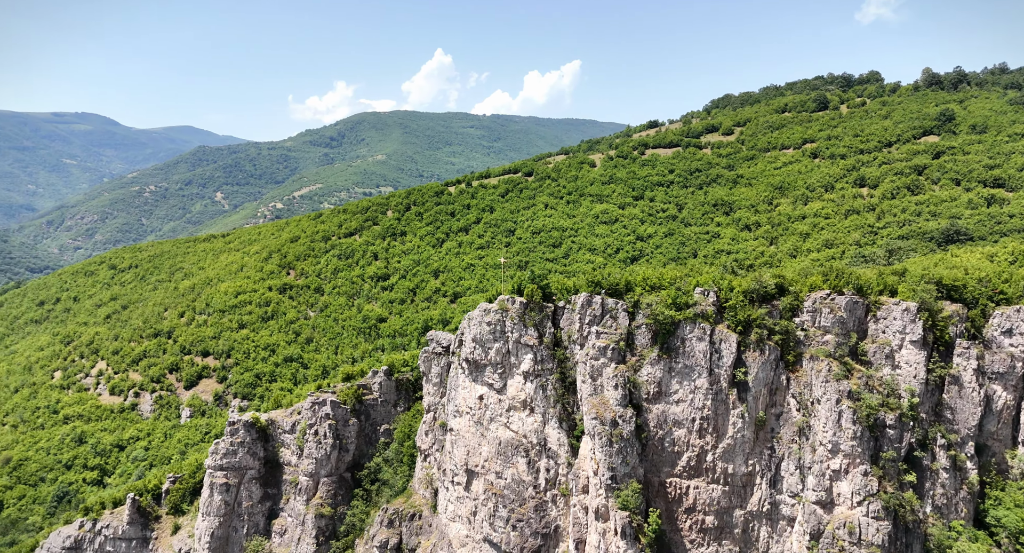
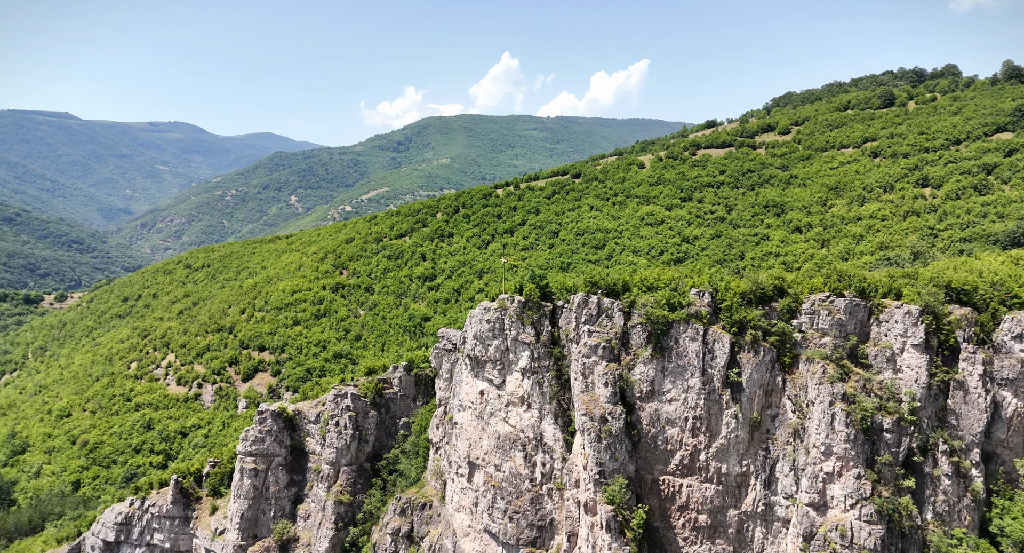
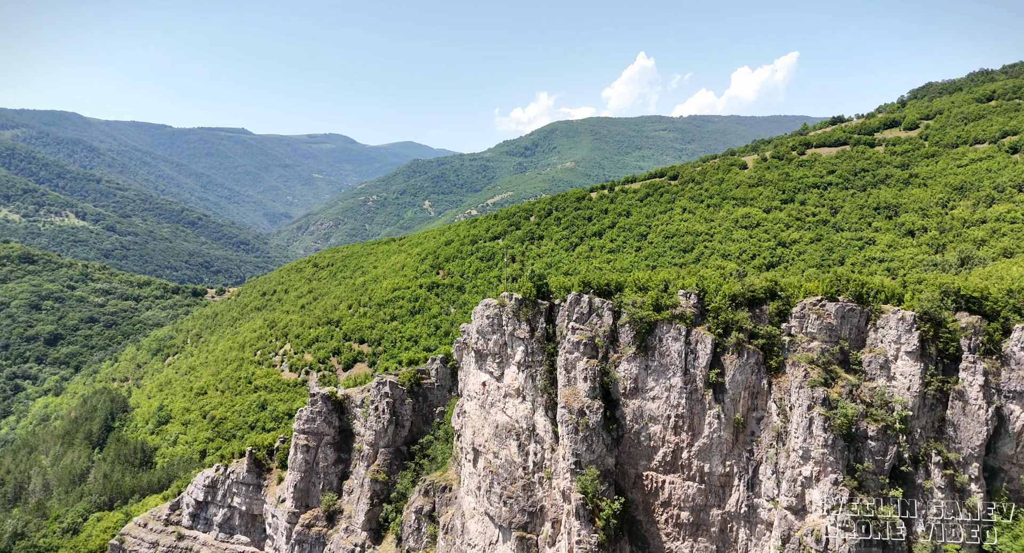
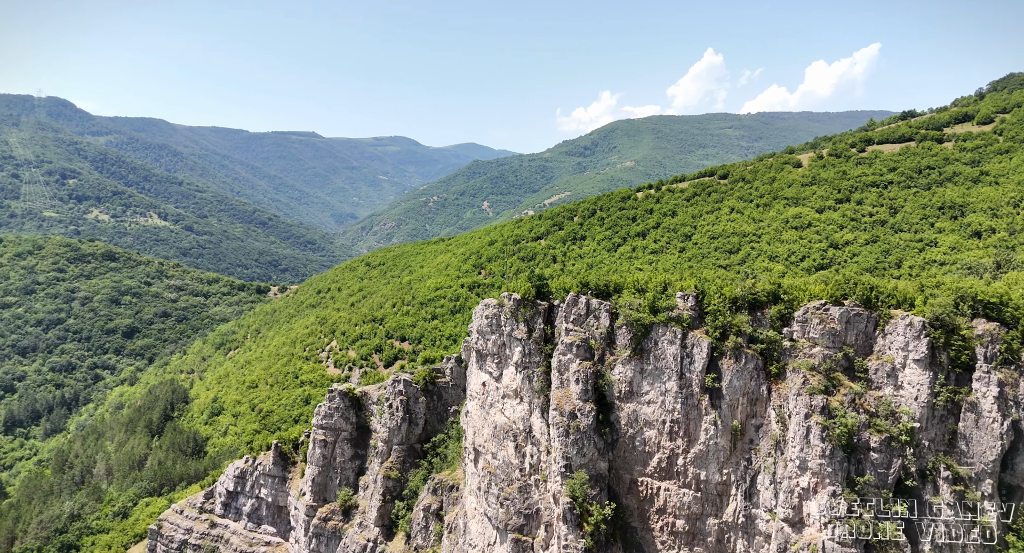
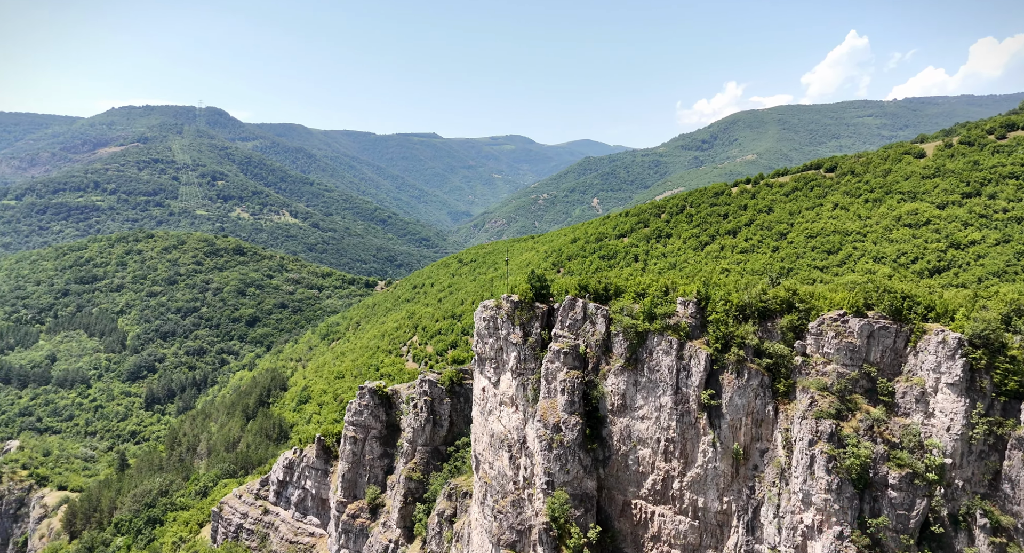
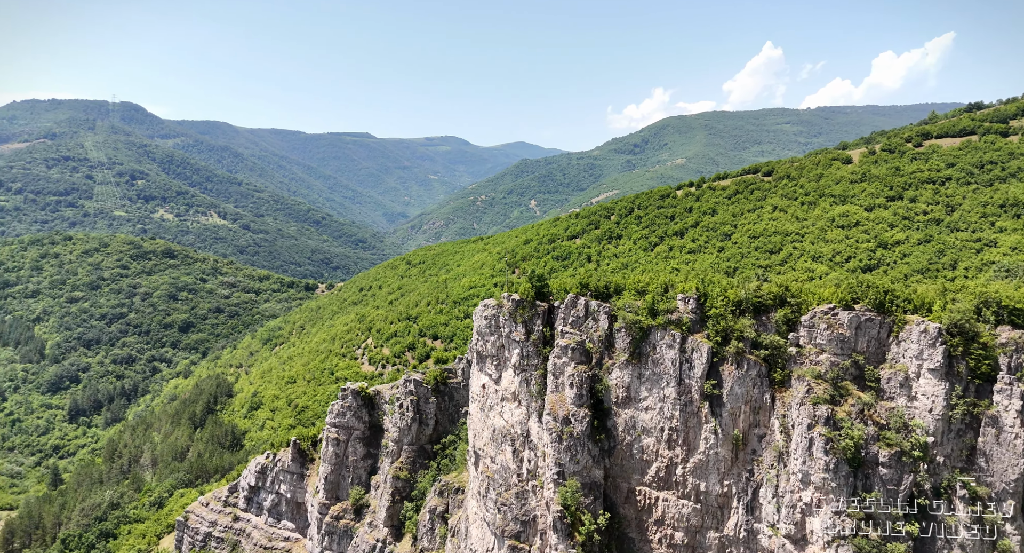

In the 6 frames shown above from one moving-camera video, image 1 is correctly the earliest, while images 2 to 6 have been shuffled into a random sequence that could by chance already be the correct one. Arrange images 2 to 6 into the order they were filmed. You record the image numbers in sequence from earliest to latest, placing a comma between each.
2, 3, 4, 6, 5
